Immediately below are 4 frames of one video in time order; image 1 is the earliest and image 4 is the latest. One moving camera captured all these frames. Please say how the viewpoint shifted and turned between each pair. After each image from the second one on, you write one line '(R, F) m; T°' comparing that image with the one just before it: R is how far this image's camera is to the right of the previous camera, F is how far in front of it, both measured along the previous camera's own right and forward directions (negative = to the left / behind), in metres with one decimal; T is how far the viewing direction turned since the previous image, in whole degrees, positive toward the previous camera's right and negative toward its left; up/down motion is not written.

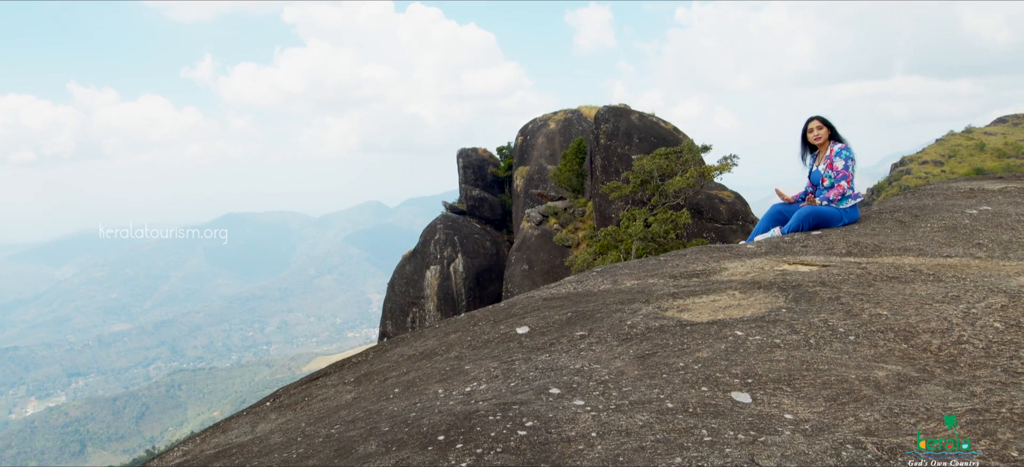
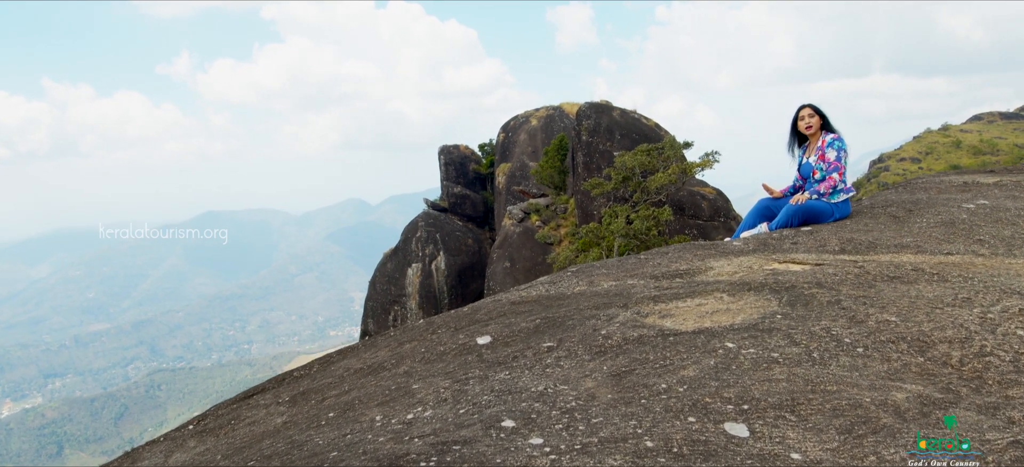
(+0.2, +0.7) m; +2°
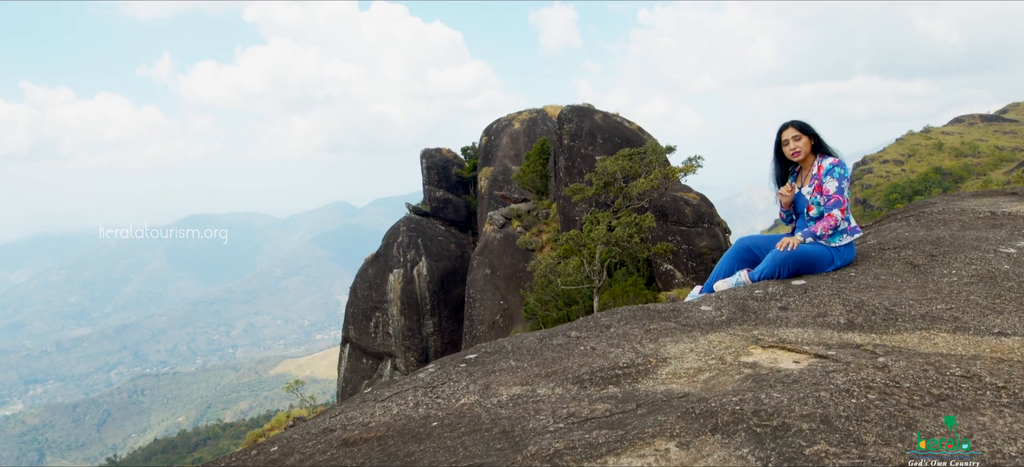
(+1.0, +2.2) m; +1°
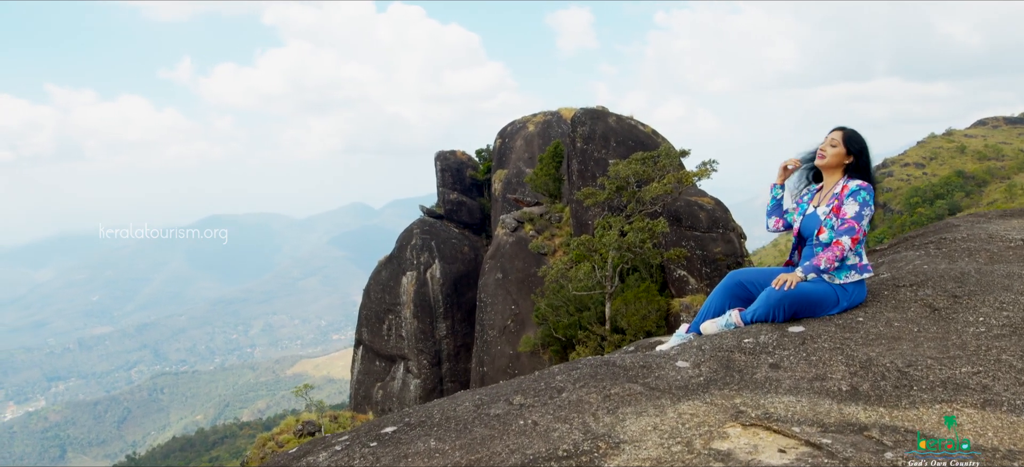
(+0.7, +0.9) m; -2°
